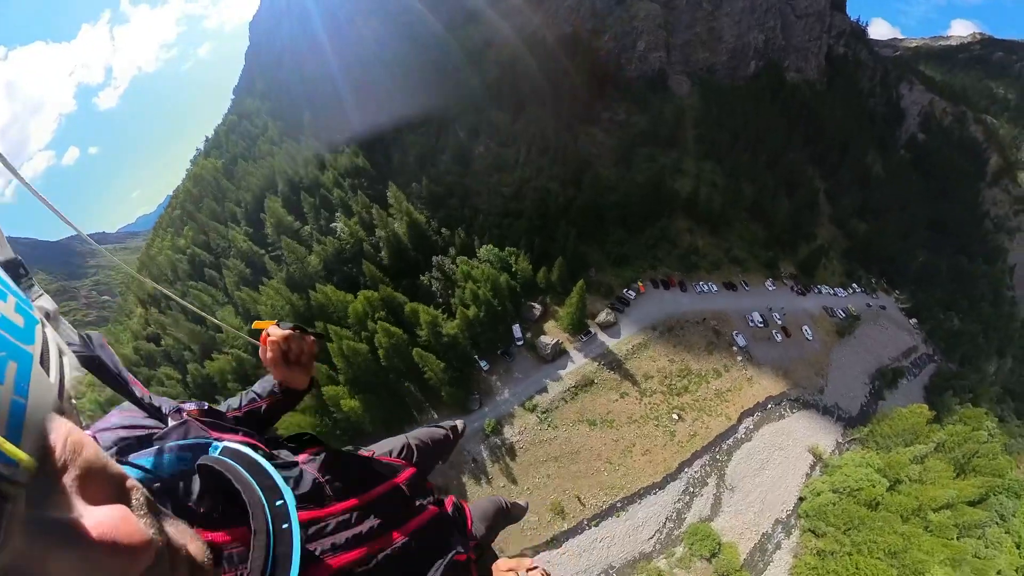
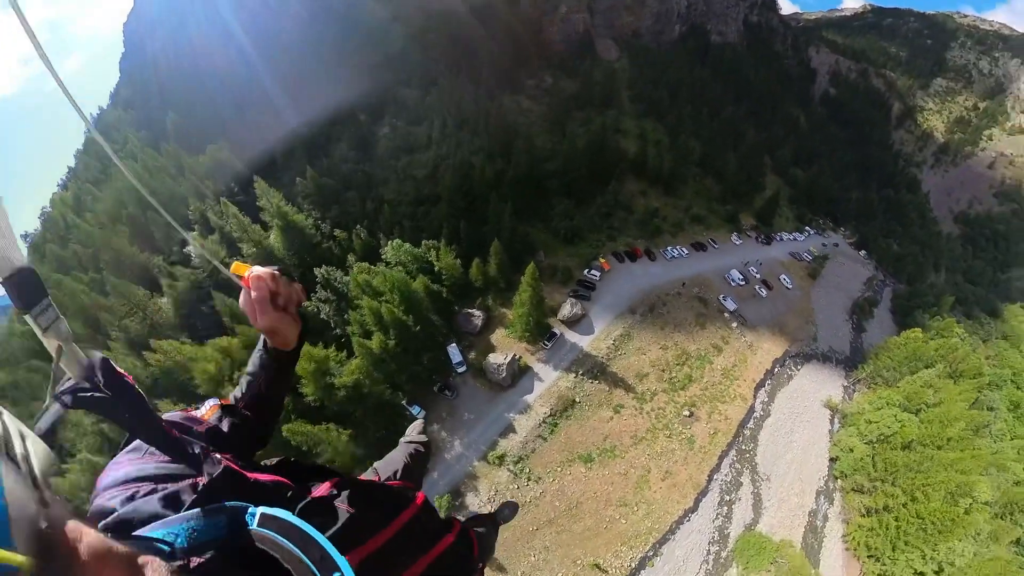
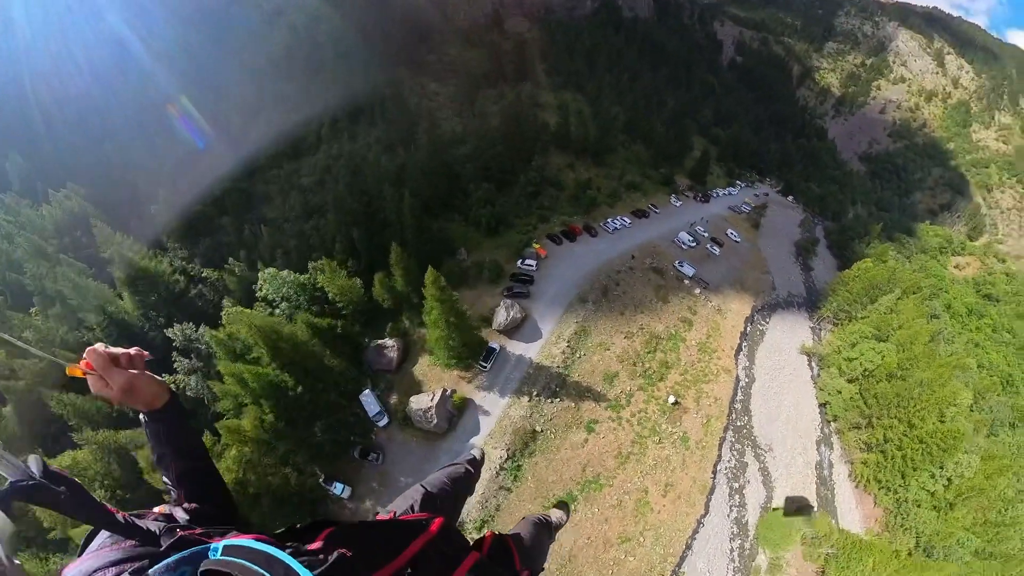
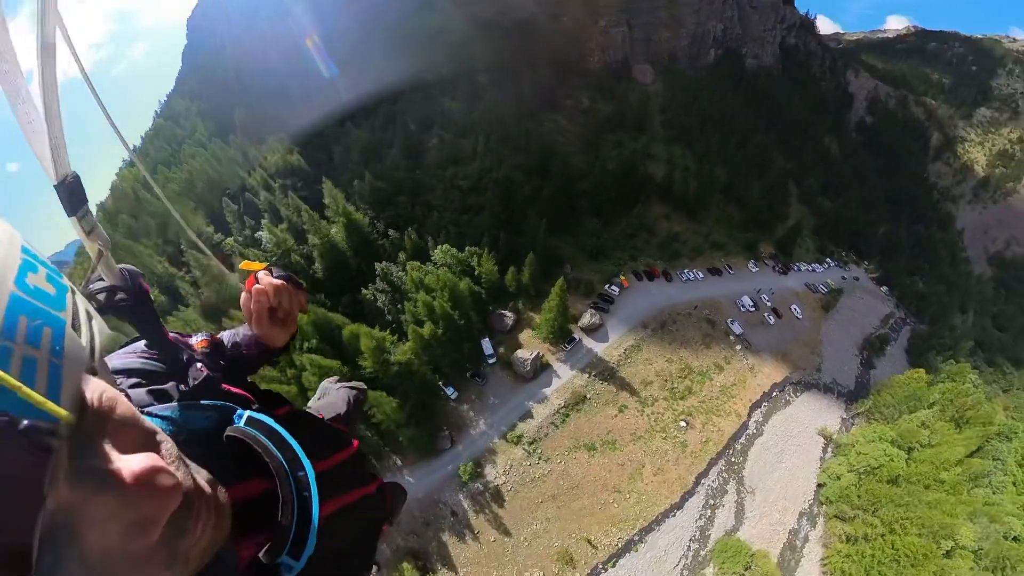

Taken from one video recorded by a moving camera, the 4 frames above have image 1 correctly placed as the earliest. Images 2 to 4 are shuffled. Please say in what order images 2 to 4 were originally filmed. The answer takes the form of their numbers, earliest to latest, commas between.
4, 2, 3
